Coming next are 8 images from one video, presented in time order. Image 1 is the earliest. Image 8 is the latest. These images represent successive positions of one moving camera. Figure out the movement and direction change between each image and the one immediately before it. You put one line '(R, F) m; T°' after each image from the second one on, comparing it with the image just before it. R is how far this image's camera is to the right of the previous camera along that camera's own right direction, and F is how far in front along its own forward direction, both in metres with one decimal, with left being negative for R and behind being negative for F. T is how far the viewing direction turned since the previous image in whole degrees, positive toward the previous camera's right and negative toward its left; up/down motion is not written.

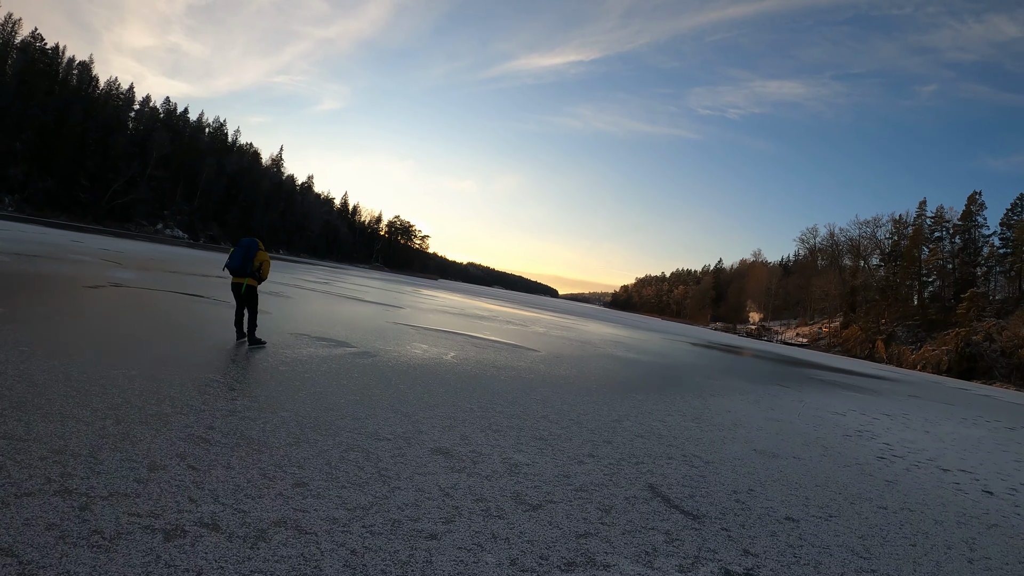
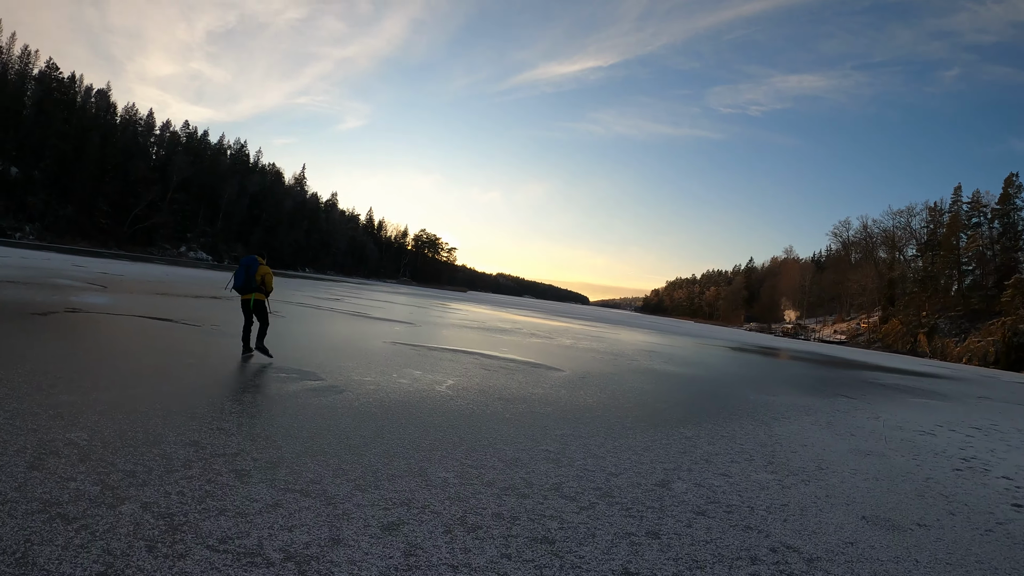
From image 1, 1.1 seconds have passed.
(+0.4, +2.3) m; -3°
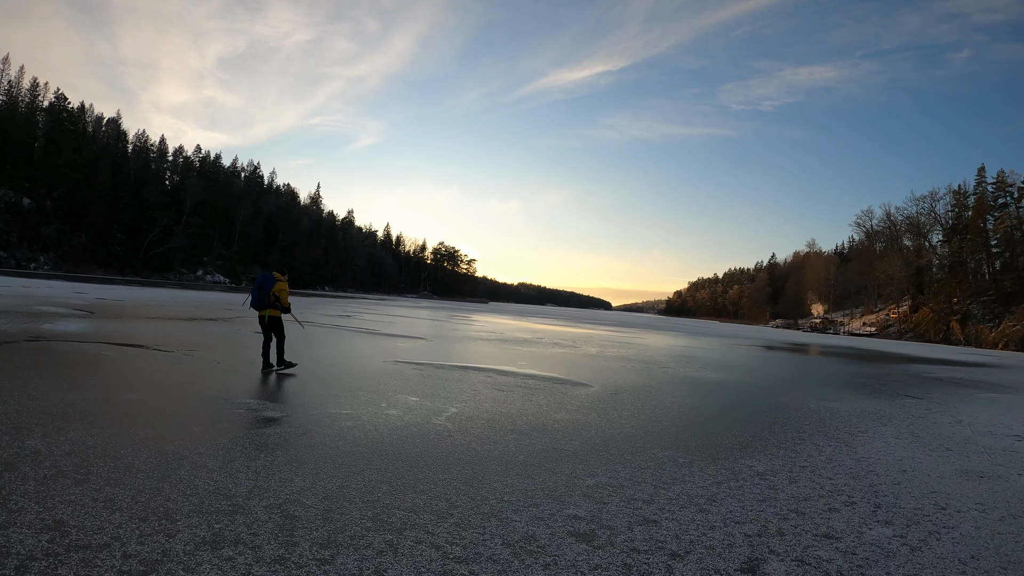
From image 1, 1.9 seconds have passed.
(+0.1, +1.7) m; -2°
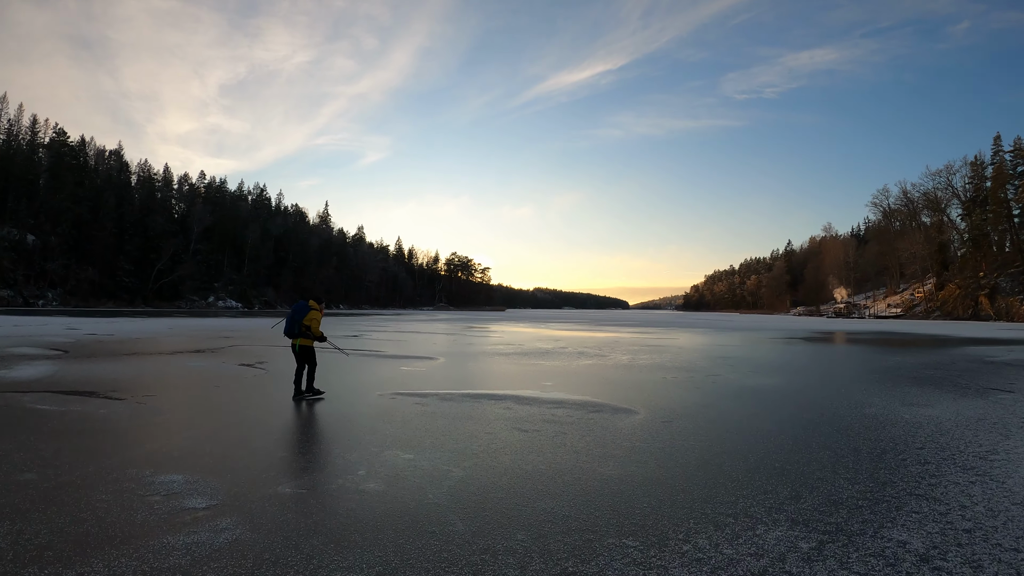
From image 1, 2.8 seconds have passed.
(0.0, +1.8) m; -1°
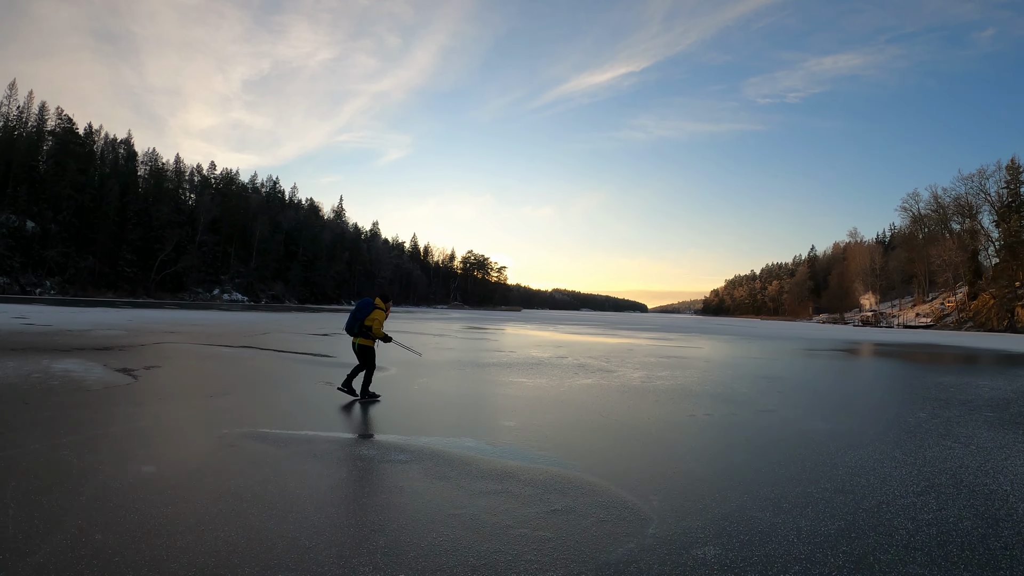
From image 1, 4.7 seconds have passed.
(+0.8, +3.3) m; -2°
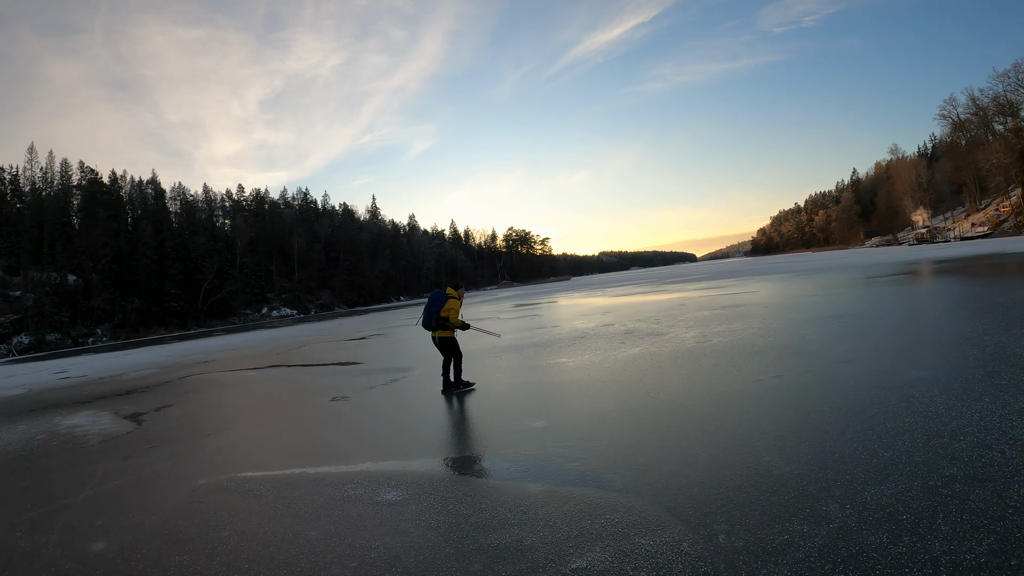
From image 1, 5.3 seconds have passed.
(+0.3, +1.0) m; -4°
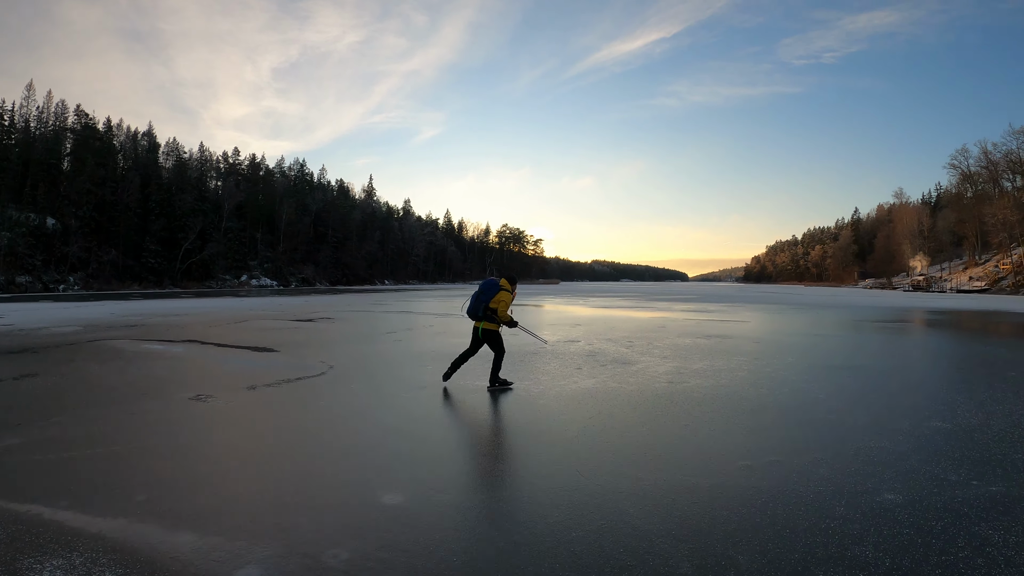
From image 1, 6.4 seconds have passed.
(+0.6, +1.5) m; +1°
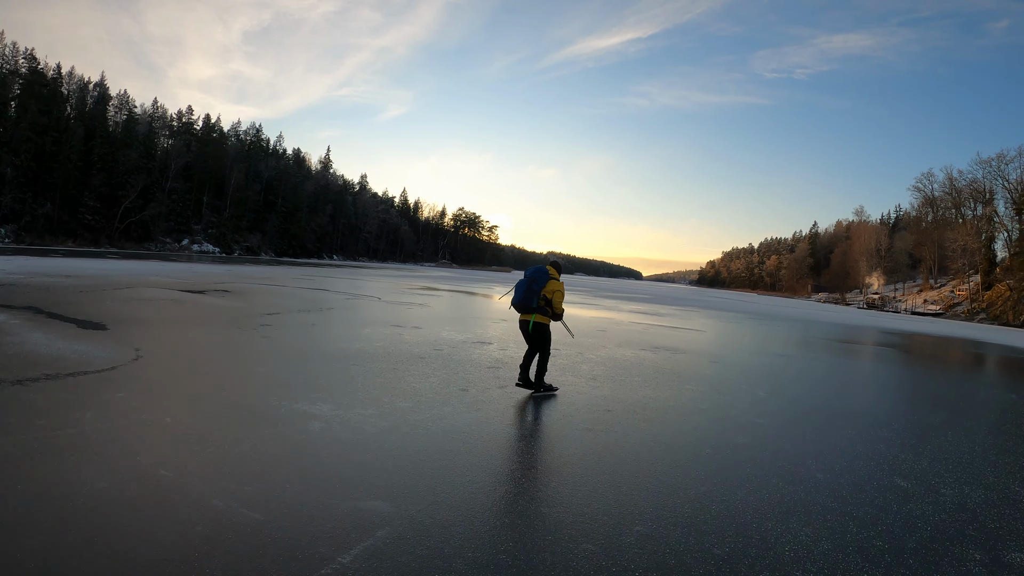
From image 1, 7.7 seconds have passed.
(+0.6, +1.5) m; +4°
